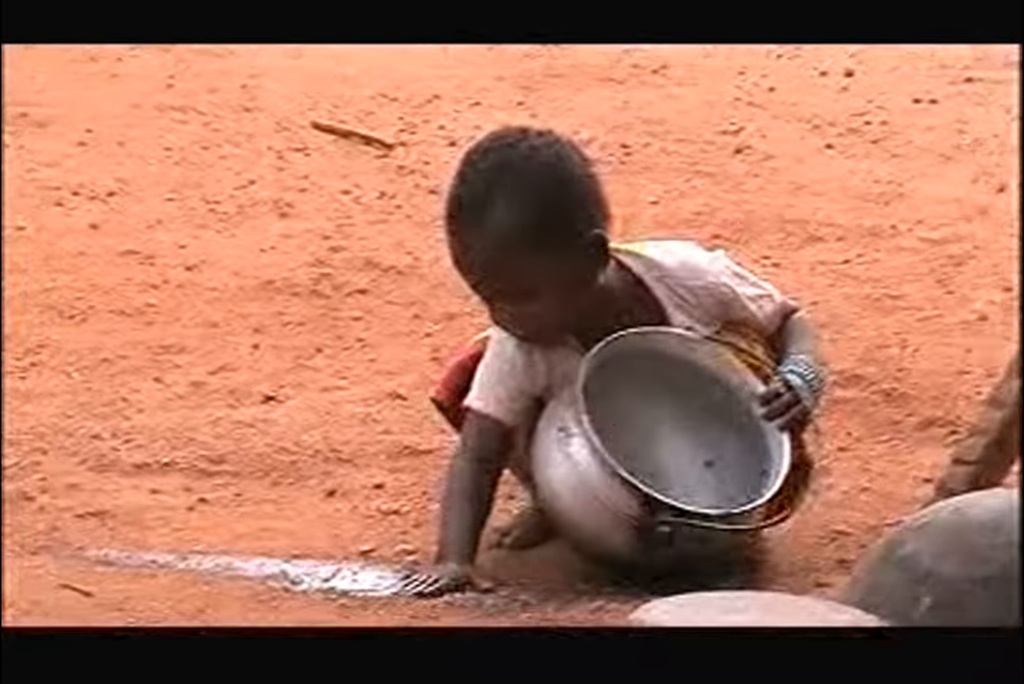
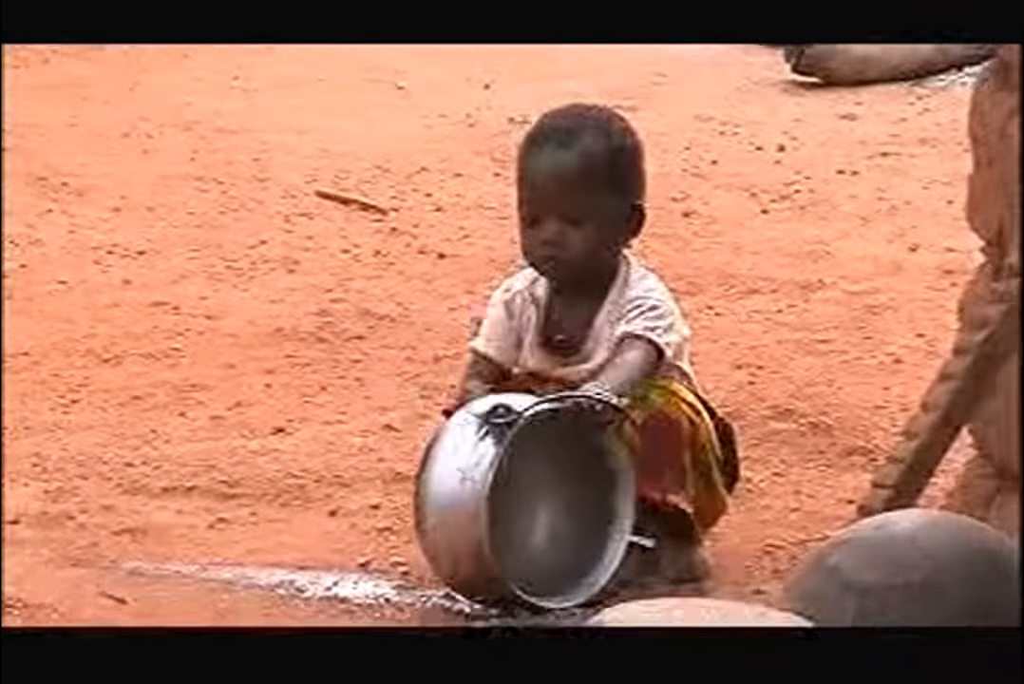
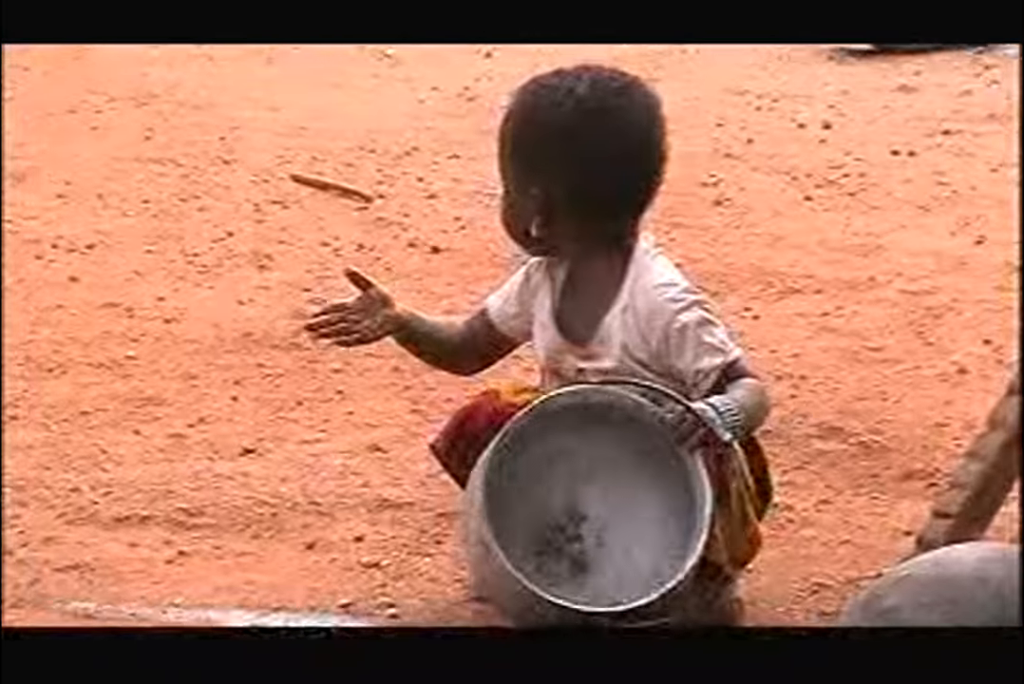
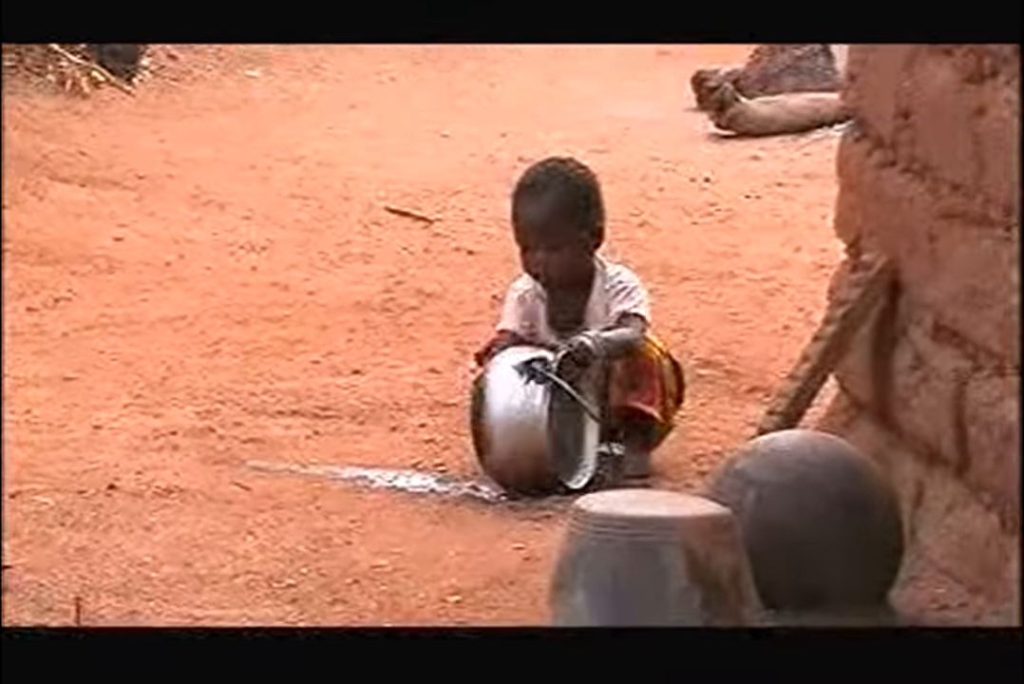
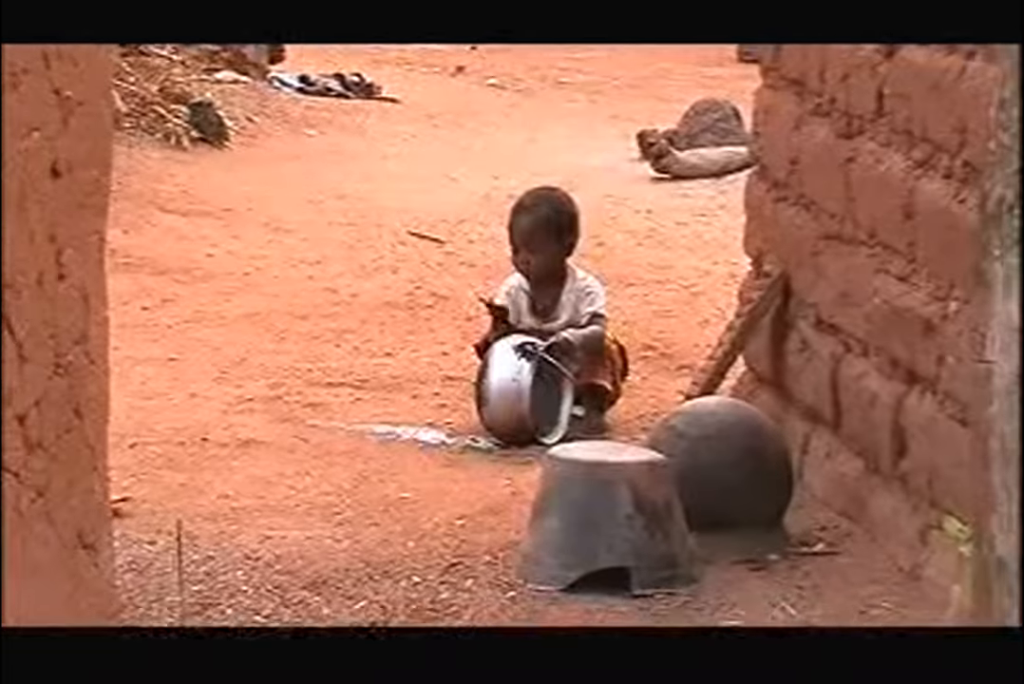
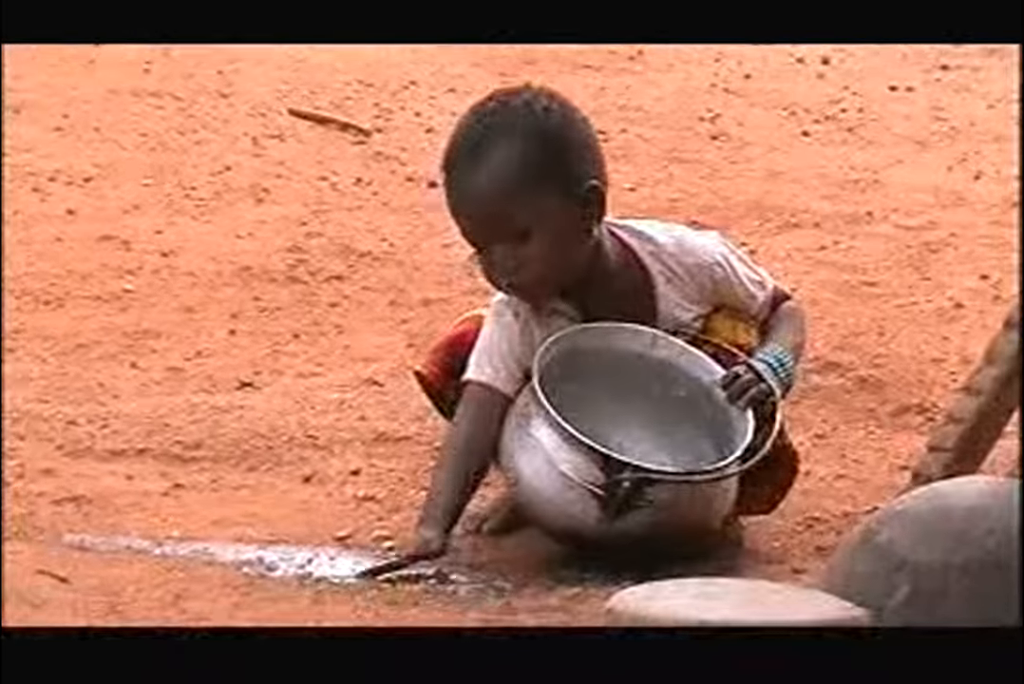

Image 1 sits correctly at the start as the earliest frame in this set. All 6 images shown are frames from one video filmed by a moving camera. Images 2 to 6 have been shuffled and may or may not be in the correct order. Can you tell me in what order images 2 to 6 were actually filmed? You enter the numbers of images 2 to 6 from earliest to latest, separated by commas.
6, 3, 2, 4, 5
